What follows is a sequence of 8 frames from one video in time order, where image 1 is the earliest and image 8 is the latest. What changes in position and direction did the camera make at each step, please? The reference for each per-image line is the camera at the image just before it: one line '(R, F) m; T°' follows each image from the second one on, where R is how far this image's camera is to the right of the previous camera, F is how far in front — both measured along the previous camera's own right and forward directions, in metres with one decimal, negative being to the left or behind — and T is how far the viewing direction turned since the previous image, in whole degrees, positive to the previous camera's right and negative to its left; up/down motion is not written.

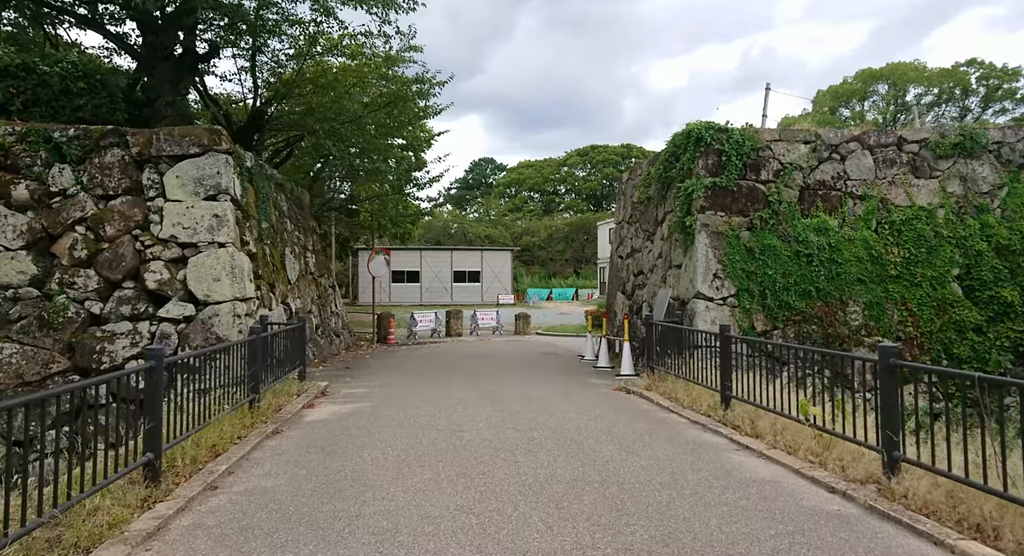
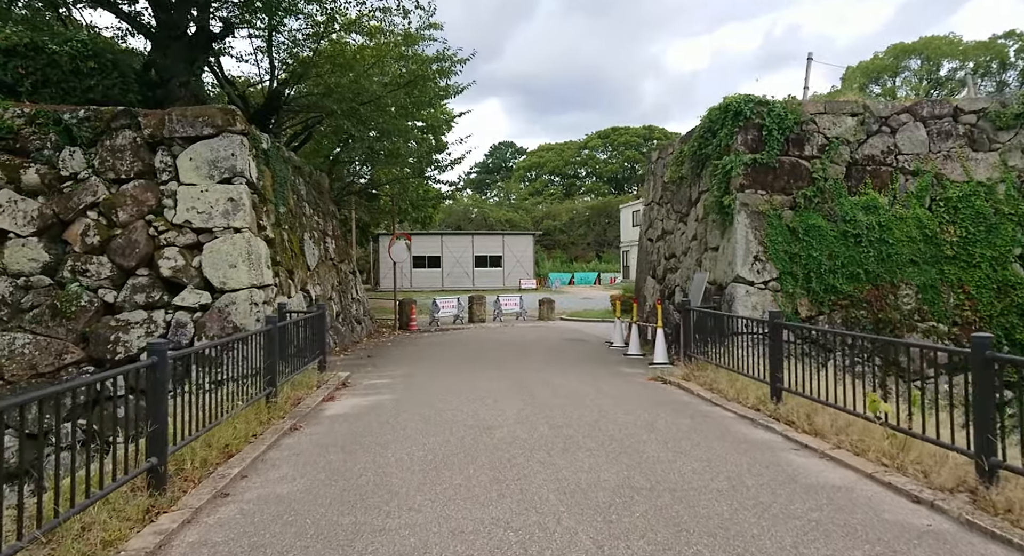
(-0.1, +0.5) m; -2°
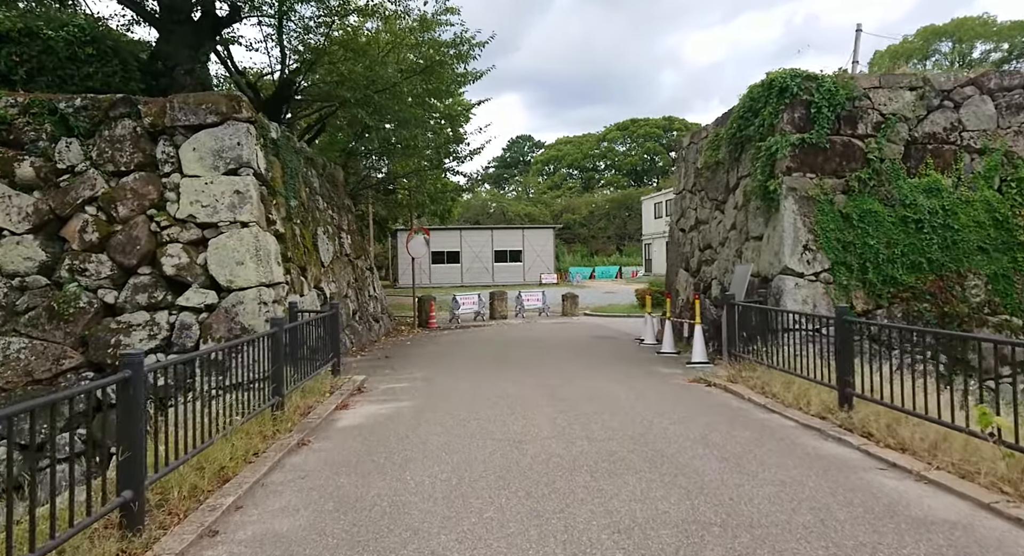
(-0.1, +0.7) m; -2°
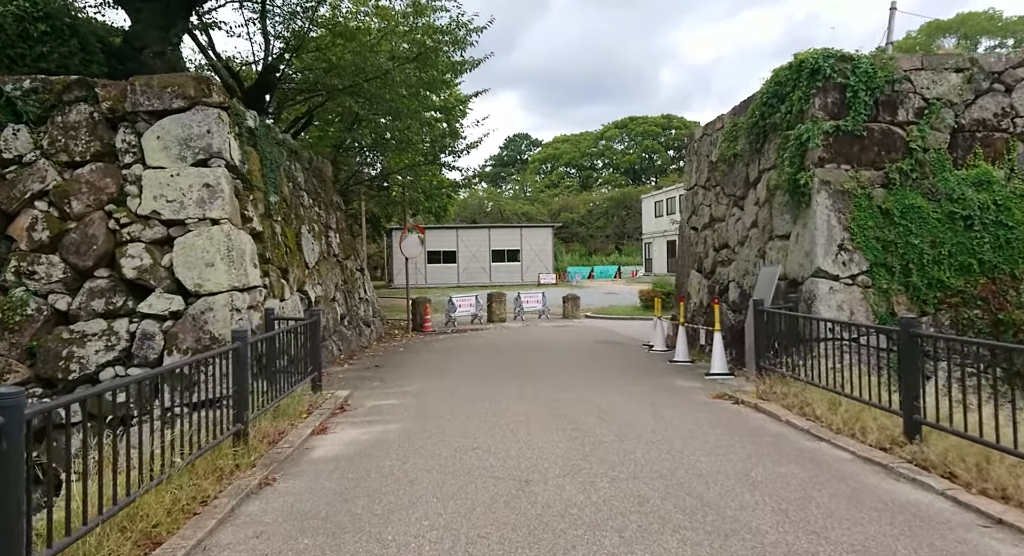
(-0.1, +1.0) m; 0°
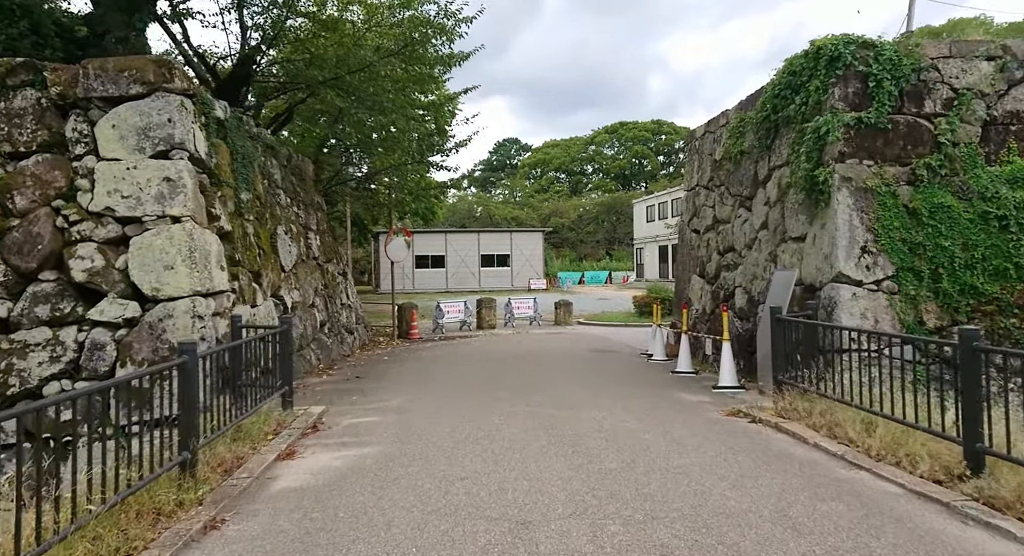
(0.0, +0.8) m; +1°
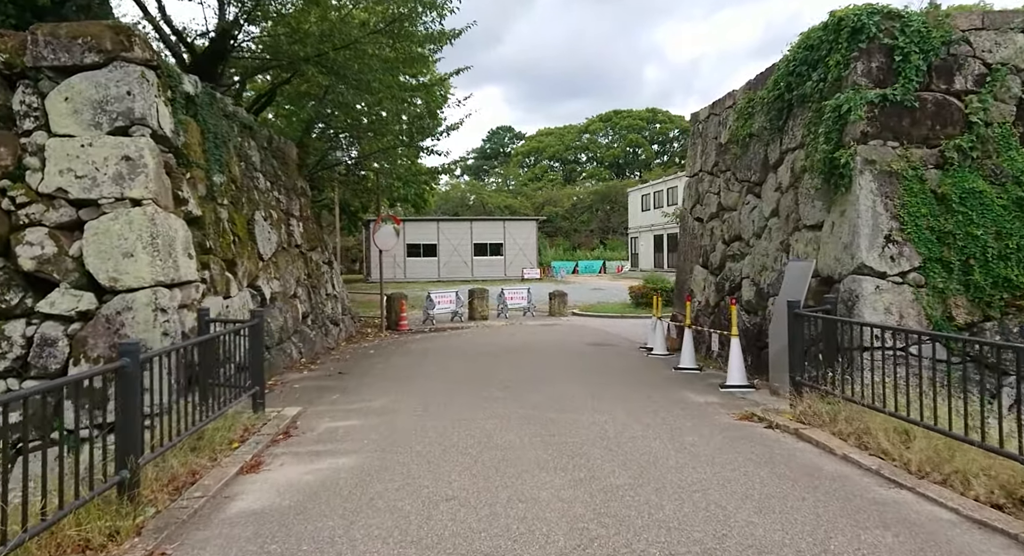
(0.0, +0.6) m; +1°
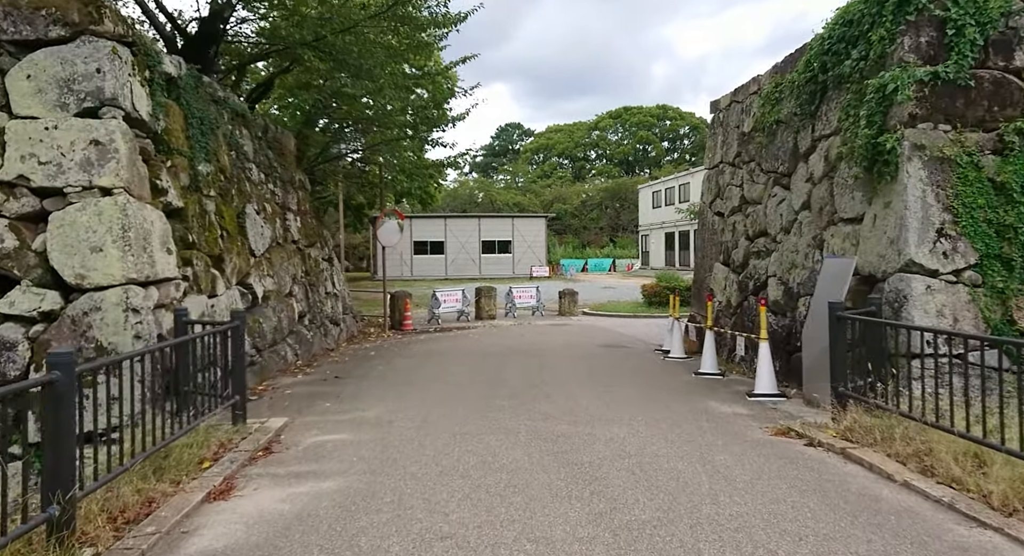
(0.0, +0.7) m; -1°
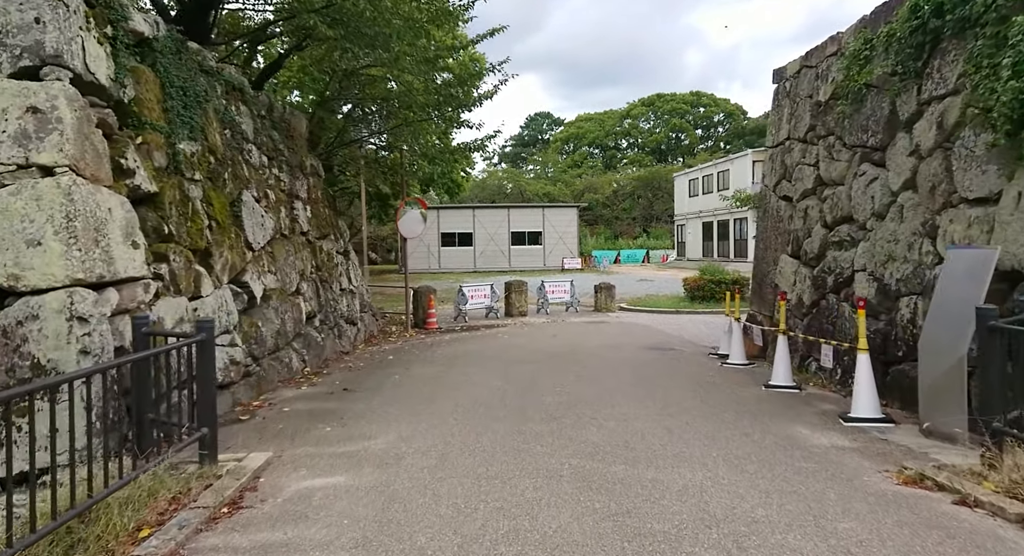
(-0.1, +1.4) m; -3°
